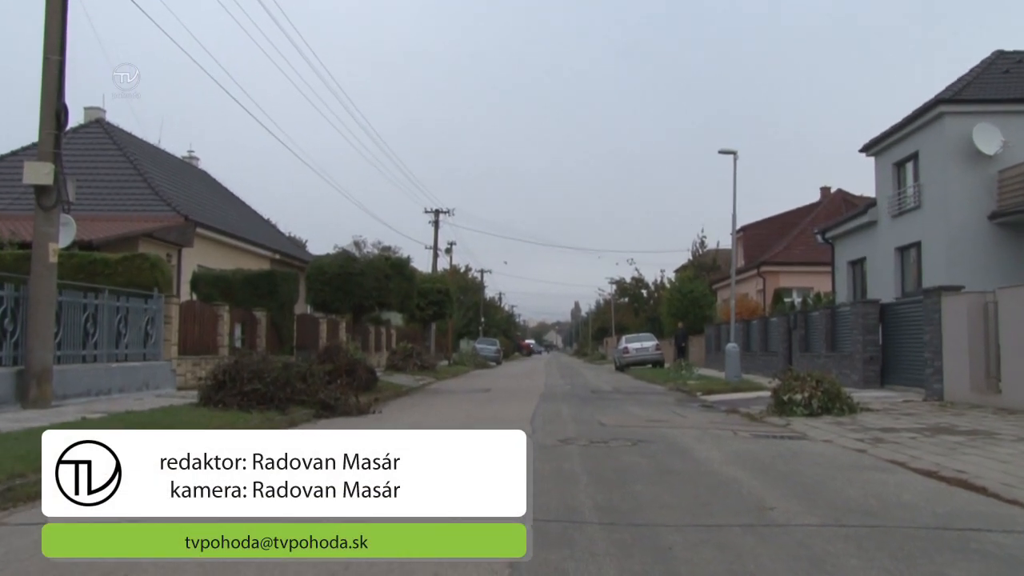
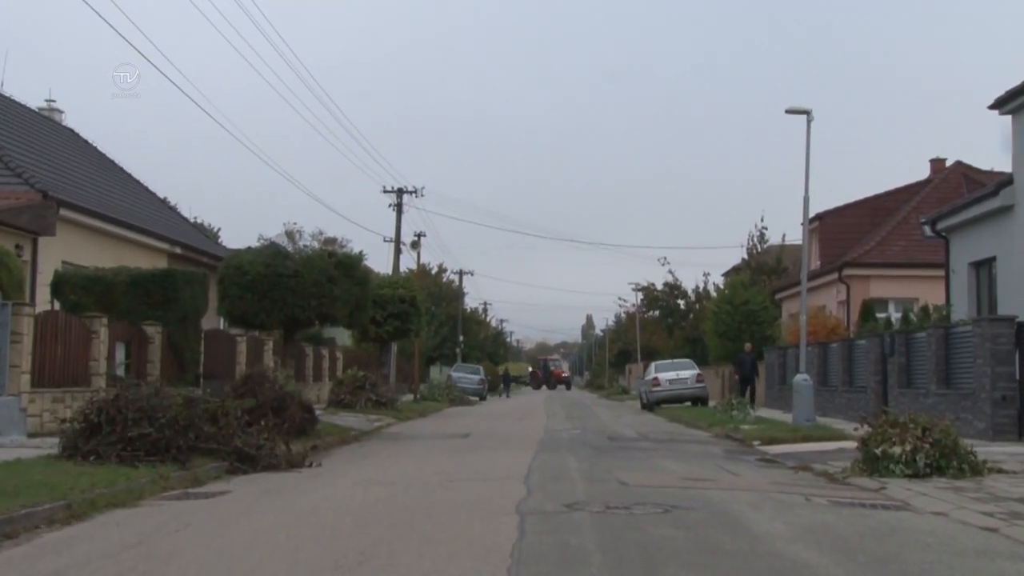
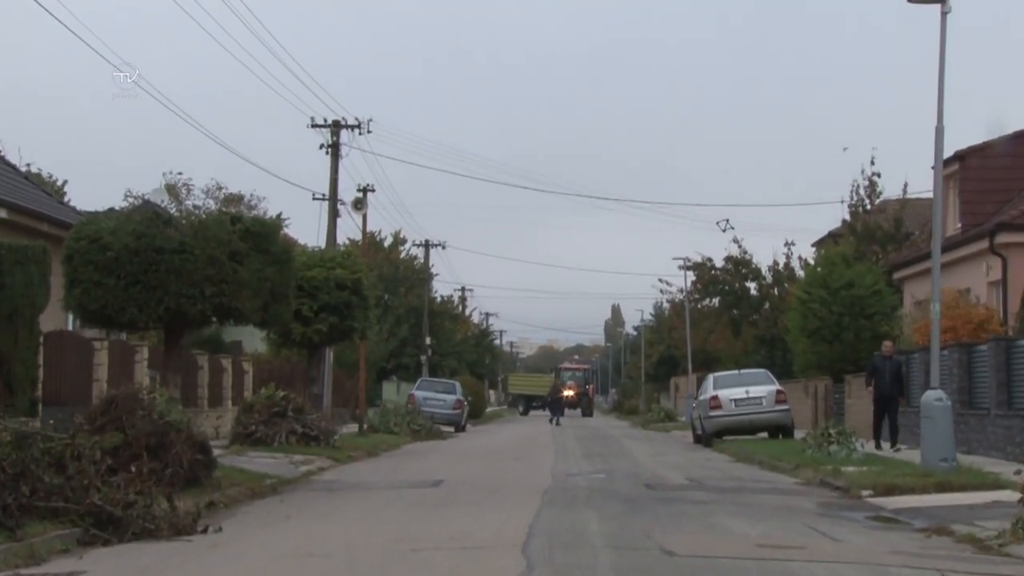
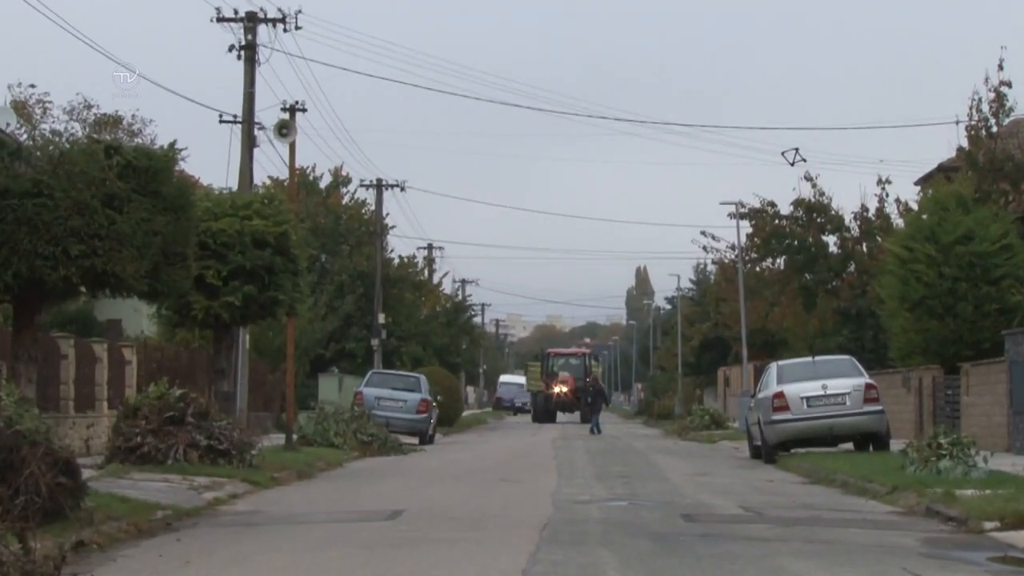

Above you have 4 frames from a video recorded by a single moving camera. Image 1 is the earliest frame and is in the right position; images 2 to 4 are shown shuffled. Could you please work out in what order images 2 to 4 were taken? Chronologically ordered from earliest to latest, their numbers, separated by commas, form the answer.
2, 3, 4
